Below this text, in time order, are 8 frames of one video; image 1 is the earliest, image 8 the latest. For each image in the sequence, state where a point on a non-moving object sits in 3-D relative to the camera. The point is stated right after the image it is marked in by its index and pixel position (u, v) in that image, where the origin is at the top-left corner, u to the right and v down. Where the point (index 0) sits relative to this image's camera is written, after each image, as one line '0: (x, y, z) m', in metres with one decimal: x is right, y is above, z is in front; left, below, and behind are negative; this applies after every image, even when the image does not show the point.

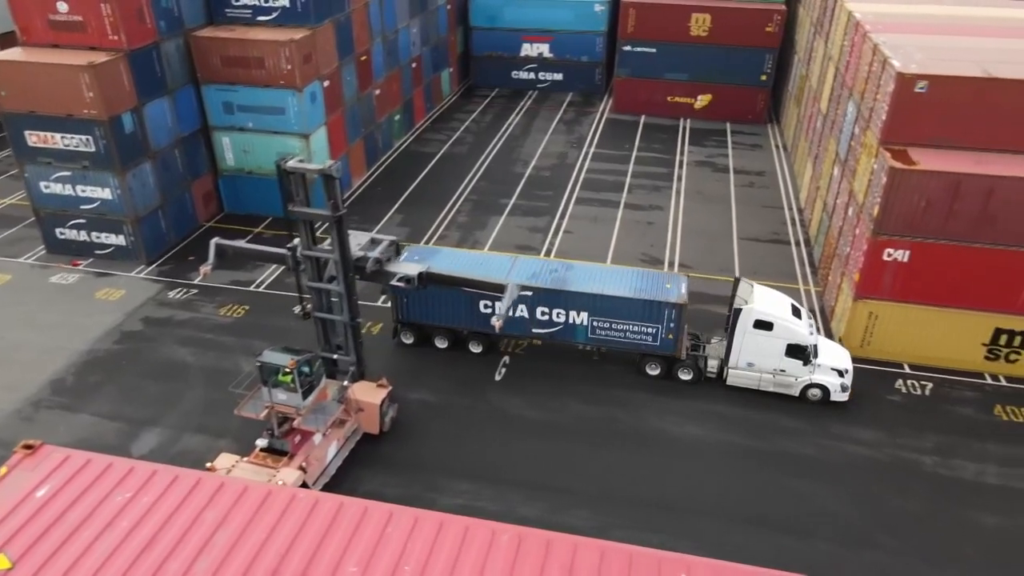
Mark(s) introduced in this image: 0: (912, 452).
0: (+10.4, -4.3, +19.2) m
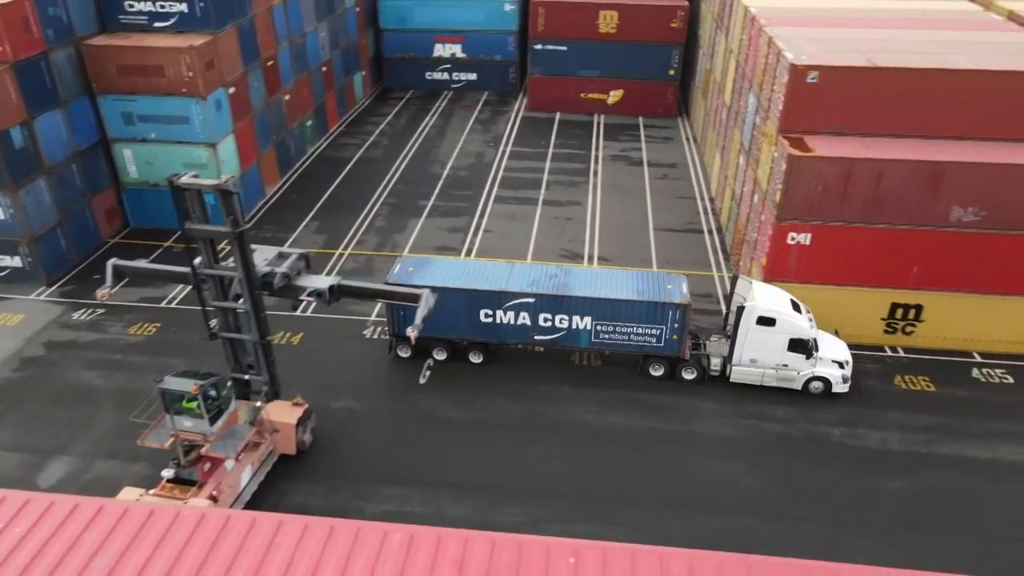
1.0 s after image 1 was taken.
0: (+8.4, -3.7, +20.2) m
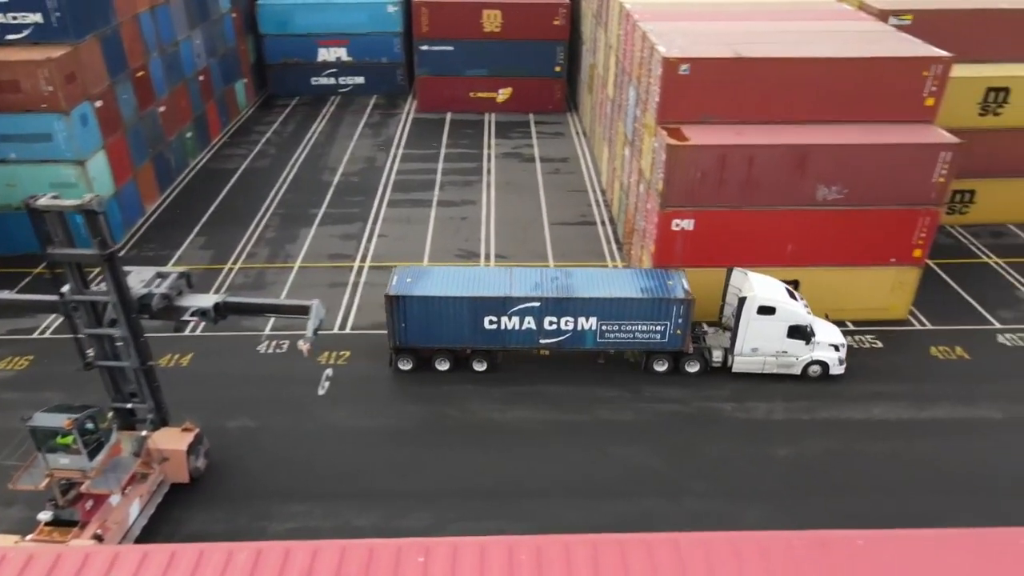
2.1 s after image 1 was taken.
0: (+5.7, -3.2, +21.0) m
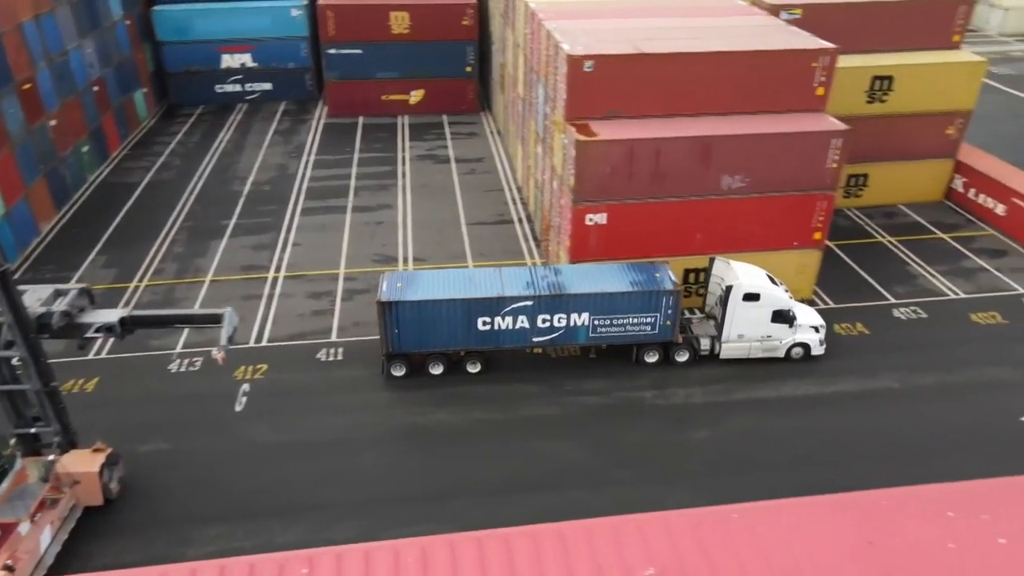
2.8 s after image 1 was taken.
0: (+3.5, -3.0, +21.5) m
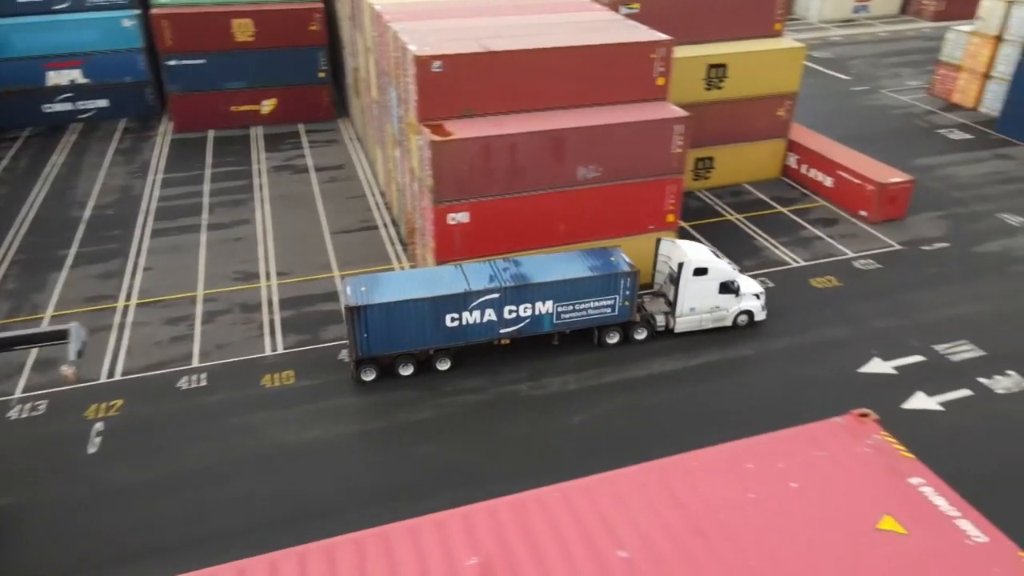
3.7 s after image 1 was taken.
0: (0.0, -2.8, +21.8) m
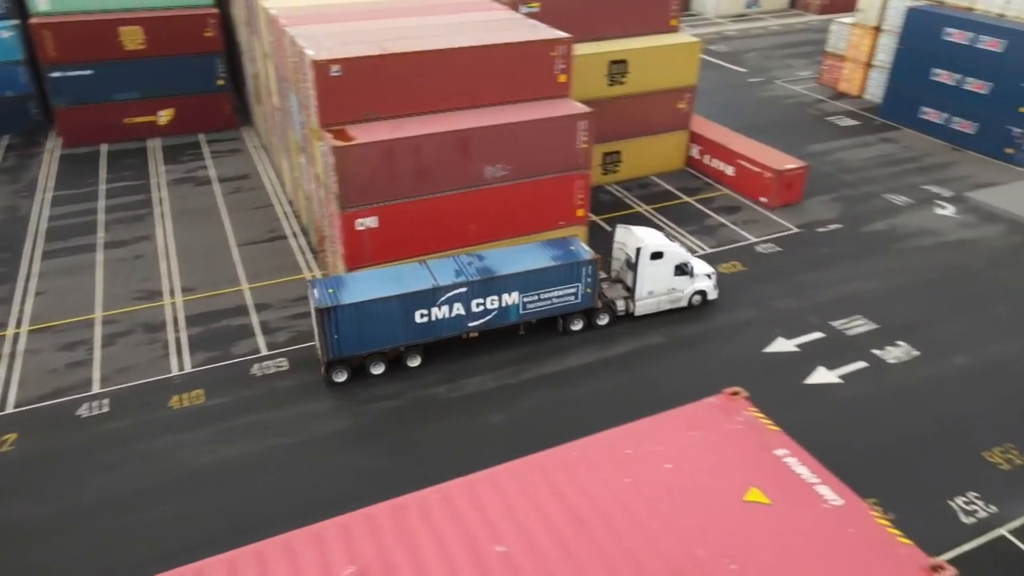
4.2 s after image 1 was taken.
0: (-2.4, -2.9, +21.7) m
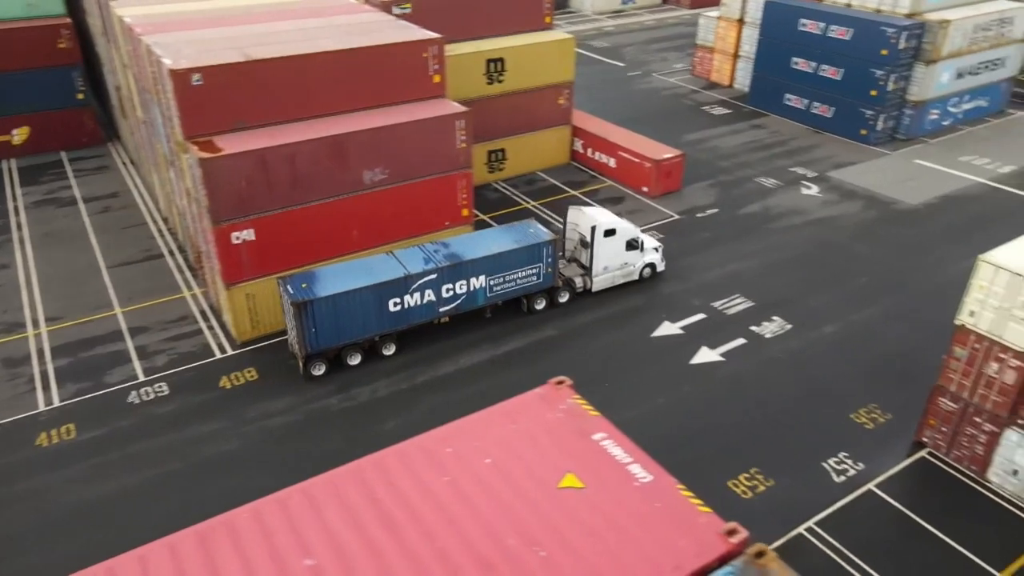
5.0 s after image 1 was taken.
0: (-5.5, -3.2, +21.2) m
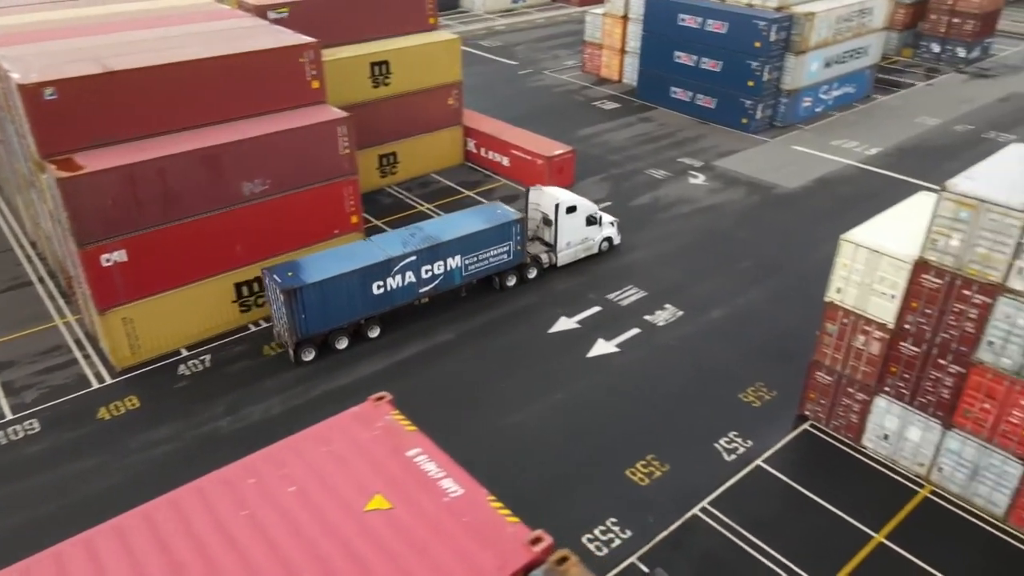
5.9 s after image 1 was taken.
0: (-8.3, -3.7, +20.3) m
